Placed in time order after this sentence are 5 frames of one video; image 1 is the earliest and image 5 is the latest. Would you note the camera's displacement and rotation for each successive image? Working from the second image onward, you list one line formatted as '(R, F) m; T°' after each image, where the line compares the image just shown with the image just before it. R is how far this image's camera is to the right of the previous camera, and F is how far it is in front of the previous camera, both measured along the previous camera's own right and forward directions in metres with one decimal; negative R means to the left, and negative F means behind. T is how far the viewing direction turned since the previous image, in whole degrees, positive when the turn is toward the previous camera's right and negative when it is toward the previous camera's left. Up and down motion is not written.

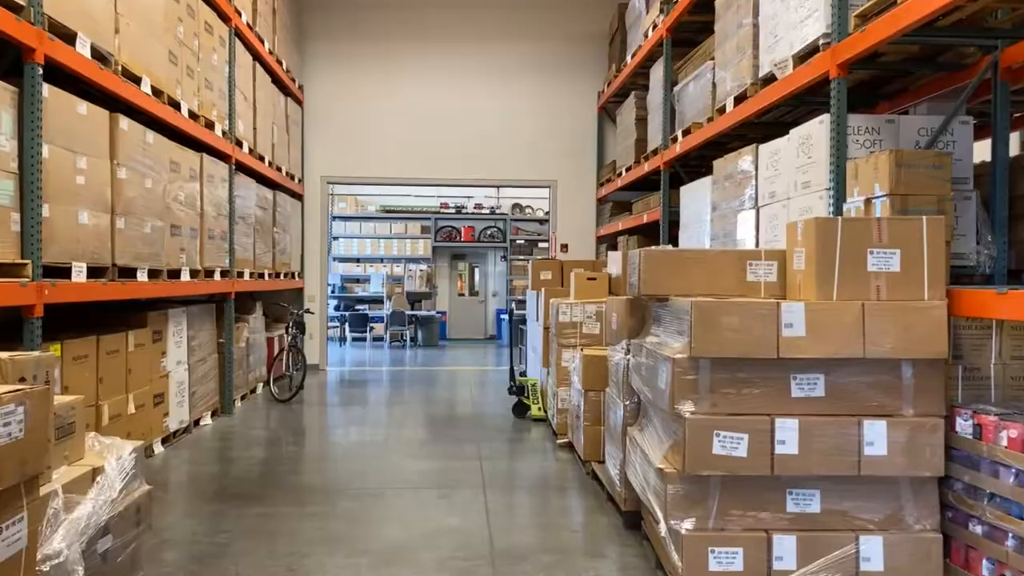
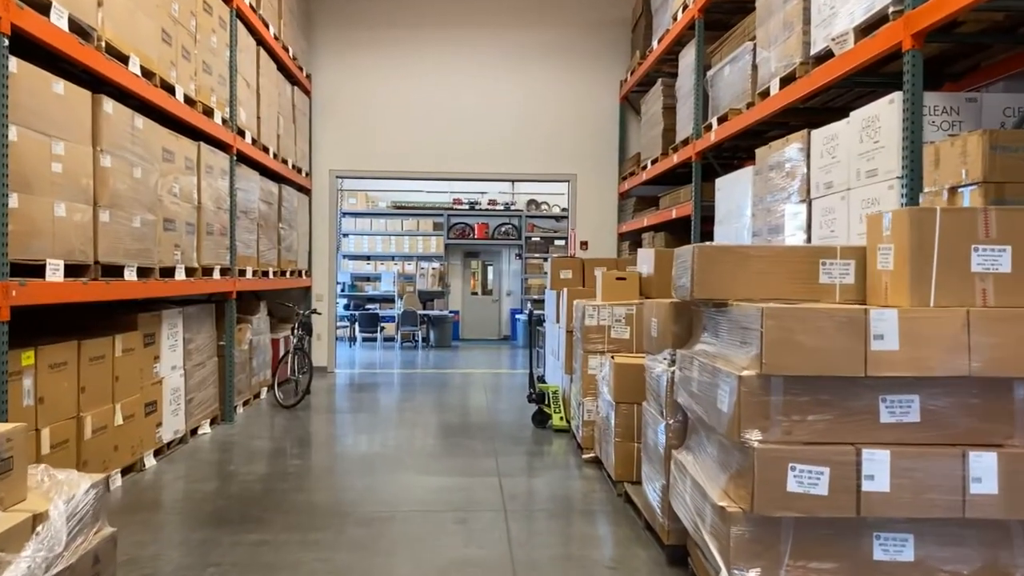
(-0.1, +0.4) m; -1°
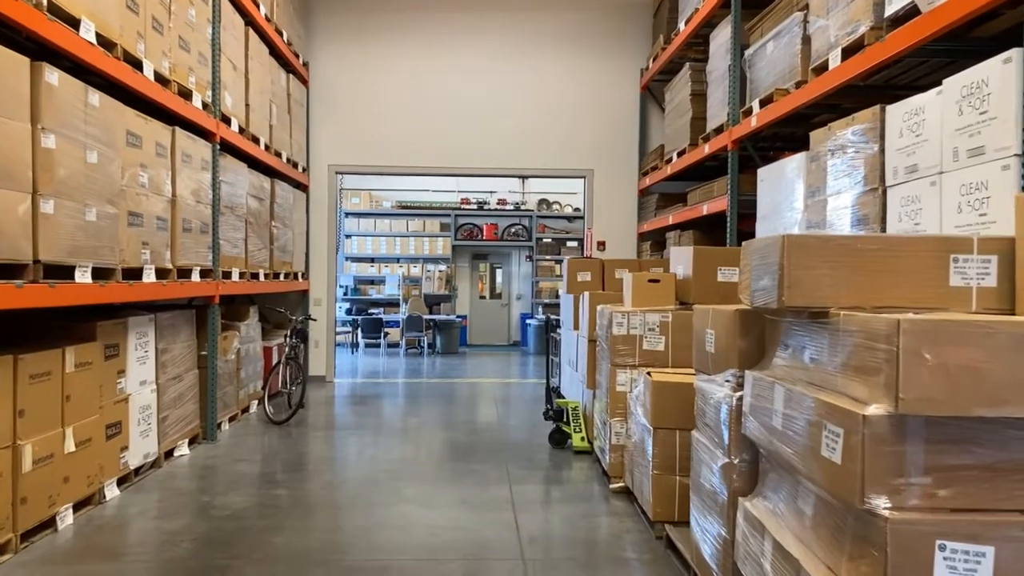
(0.0, +0.6) m; -1°
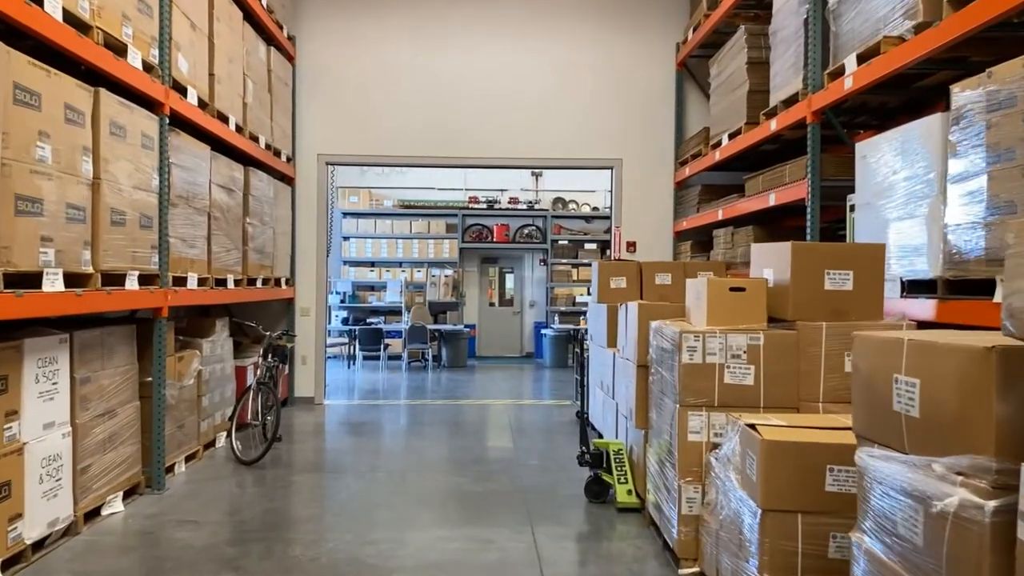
(-0.1, +1.0) m; 0°
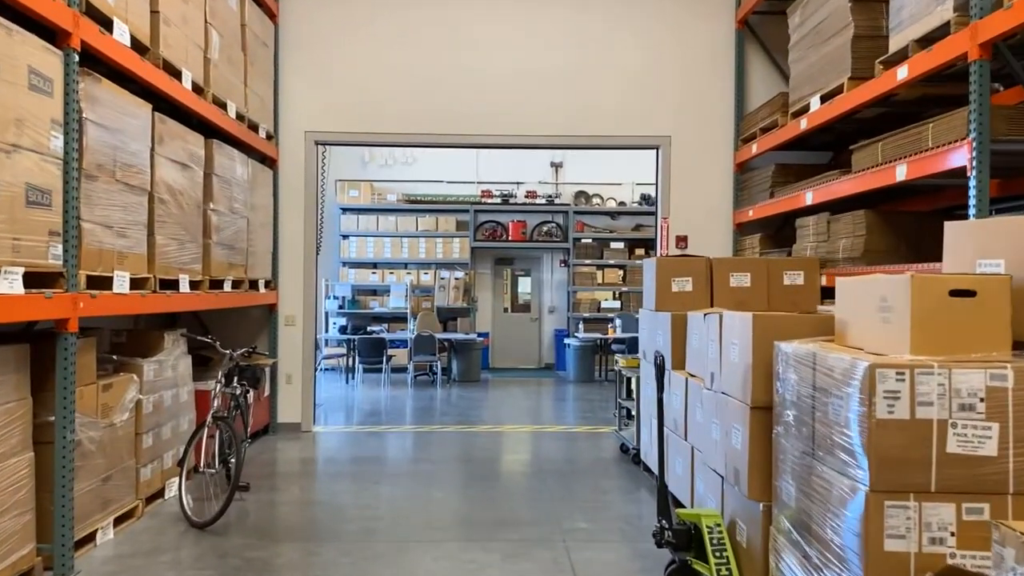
(-0.1, +1.1) m; 0°
